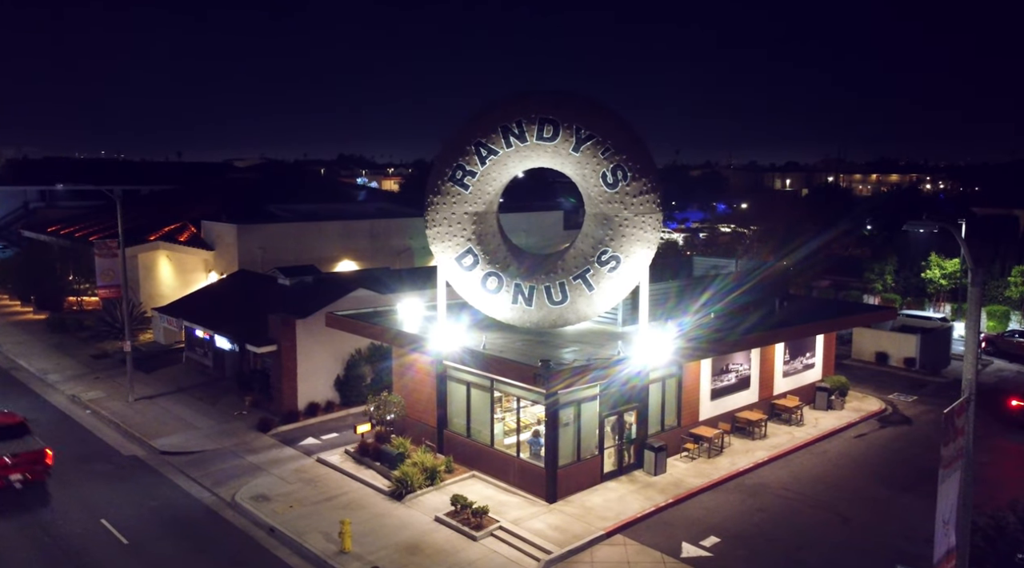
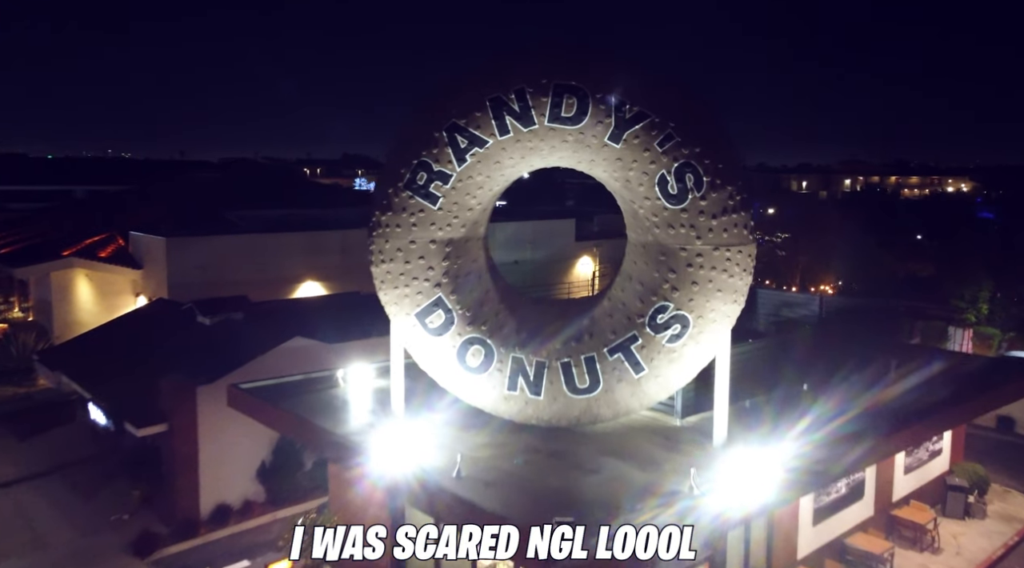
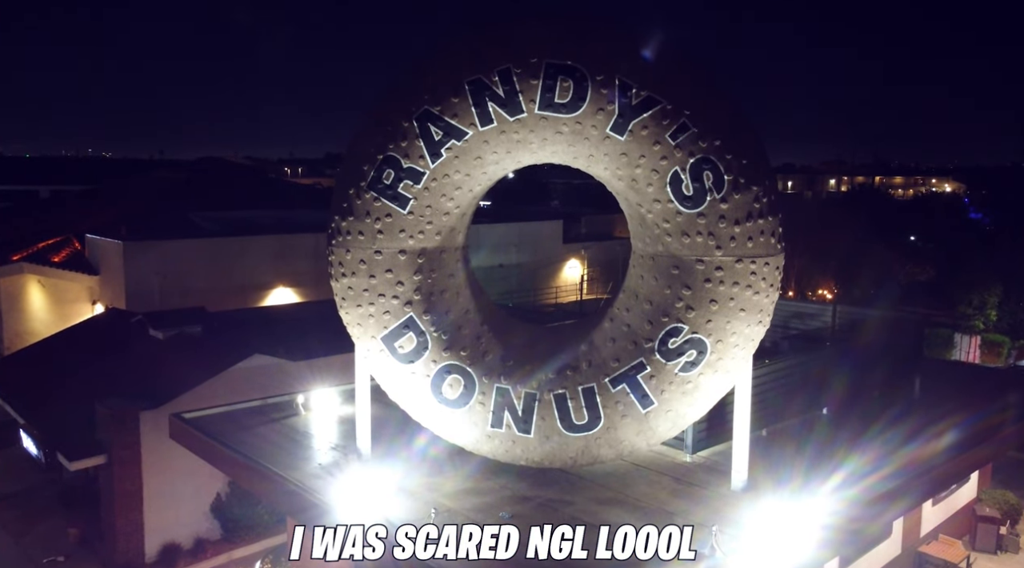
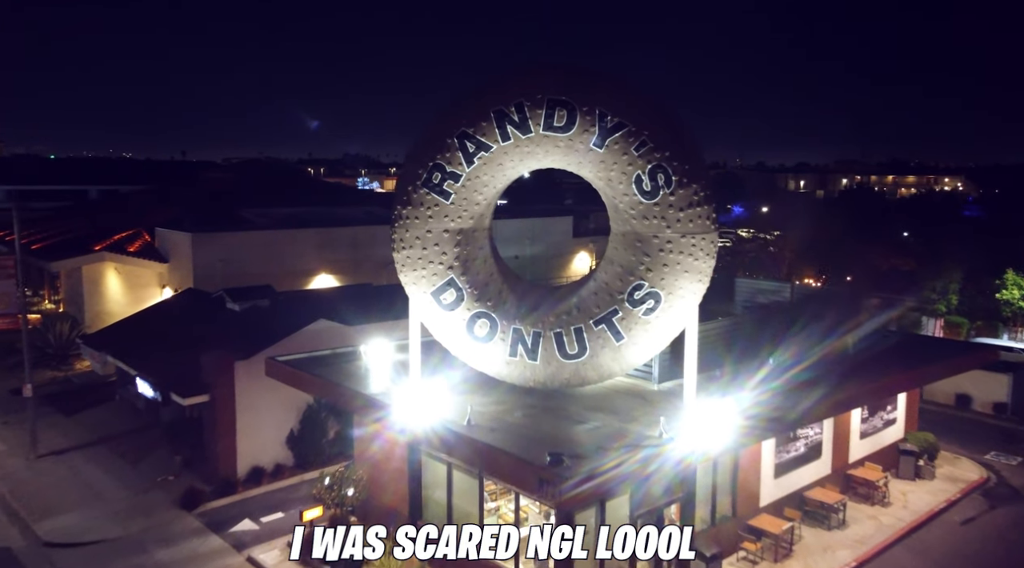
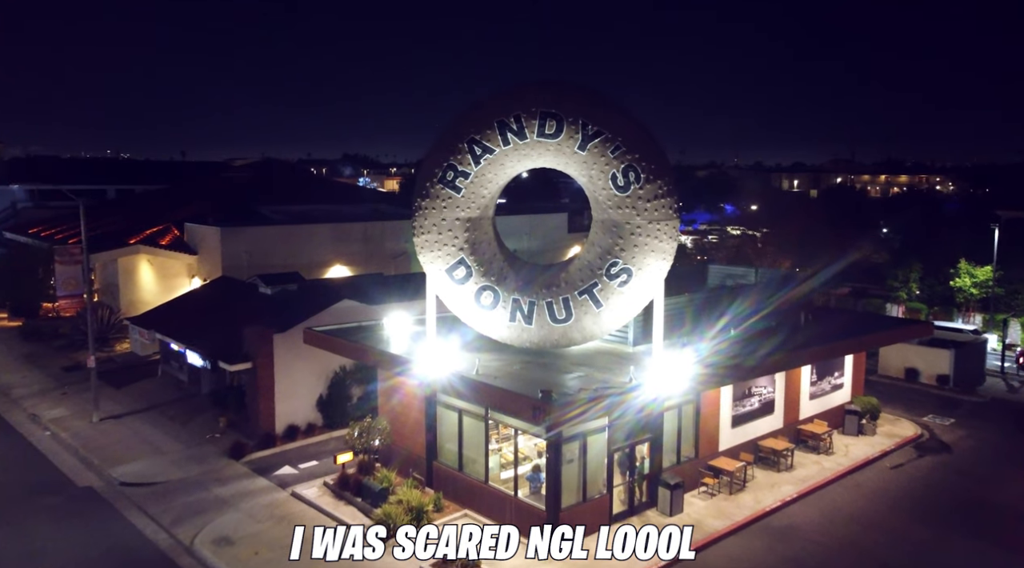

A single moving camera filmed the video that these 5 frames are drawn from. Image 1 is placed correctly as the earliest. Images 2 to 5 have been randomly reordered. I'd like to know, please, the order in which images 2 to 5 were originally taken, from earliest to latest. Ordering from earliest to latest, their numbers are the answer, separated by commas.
5, 4, 2, 3
